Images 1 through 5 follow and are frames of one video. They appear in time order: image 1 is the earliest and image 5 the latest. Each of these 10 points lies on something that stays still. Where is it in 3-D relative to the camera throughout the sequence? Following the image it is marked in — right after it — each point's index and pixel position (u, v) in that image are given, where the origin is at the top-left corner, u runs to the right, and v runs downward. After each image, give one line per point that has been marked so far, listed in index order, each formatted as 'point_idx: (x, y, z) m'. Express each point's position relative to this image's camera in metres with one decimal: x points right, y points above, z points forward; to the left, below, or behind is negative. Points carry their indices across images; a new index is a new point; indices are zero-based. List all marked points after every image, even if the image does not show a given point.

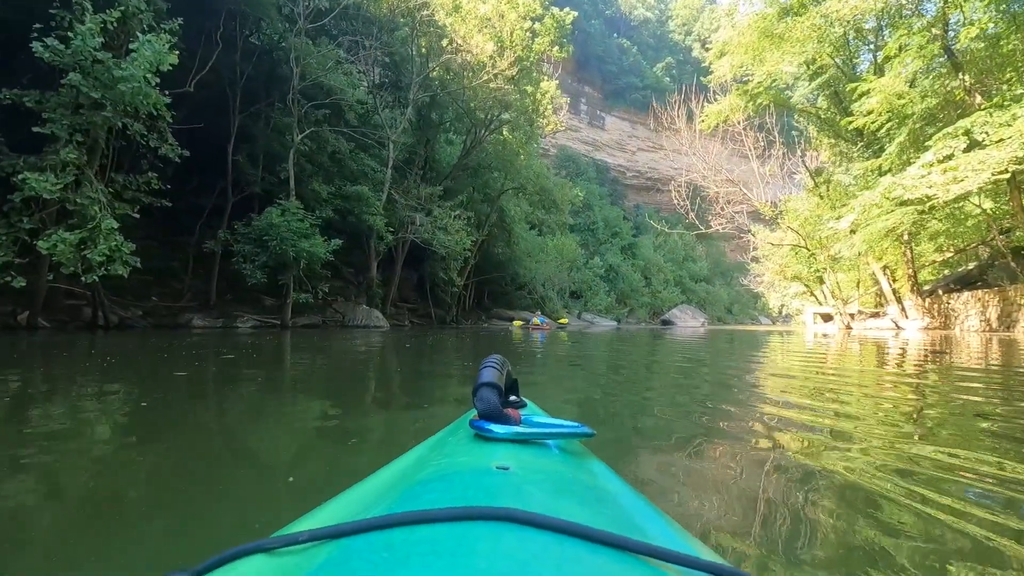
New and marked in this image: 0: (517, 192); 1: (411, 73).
0: (+0.2, +3.7, +19.5) m
1: (-2.8, +6.0, +14.6) m
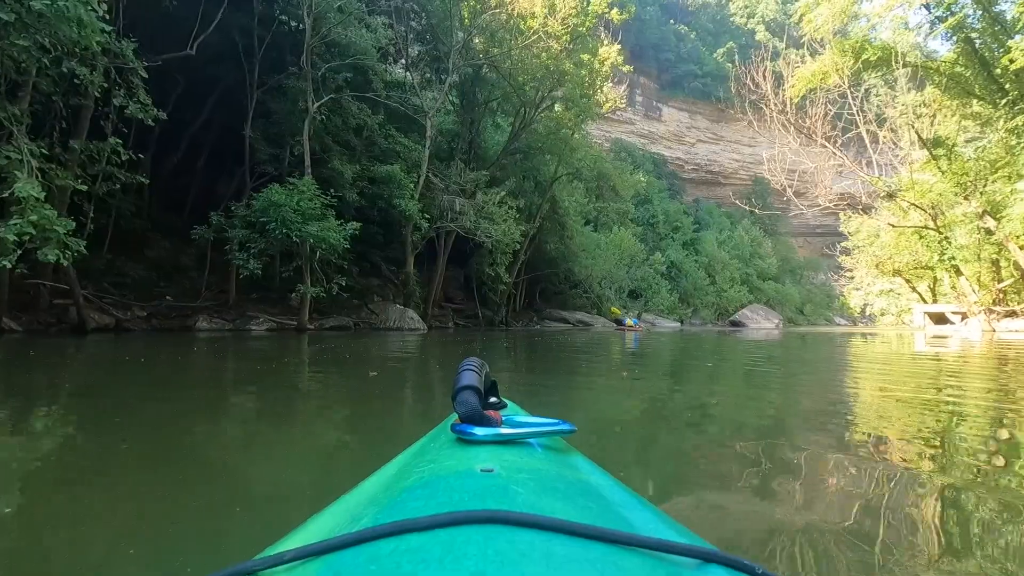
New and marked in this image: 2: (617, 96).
0: (+2.0, +3.7, +18.0) m
1: (-1.5, +6.1, +13.4) m
2: (+3.6, +6.7, +18.6) m
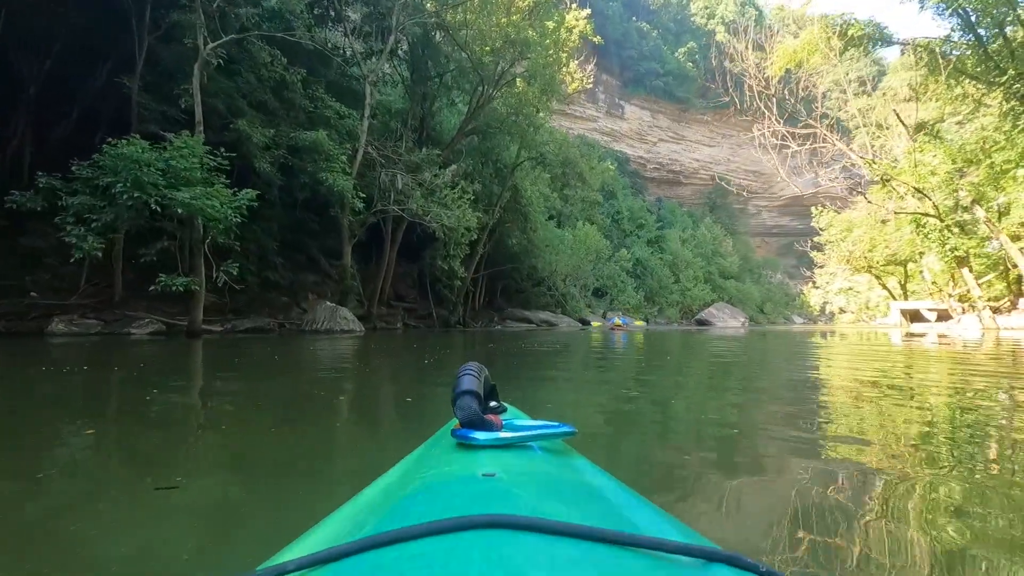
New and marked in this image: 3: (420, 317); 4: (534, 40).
0: (+0.7, +3.8, +16.8) m
1: (-2.5, +6.1, +12.0) m
2: (+2.3, +6.8, +17.6) m
3: (-2.7, -0.9, +16.1) m
4: (+0.5, +5.6, +12.6) m
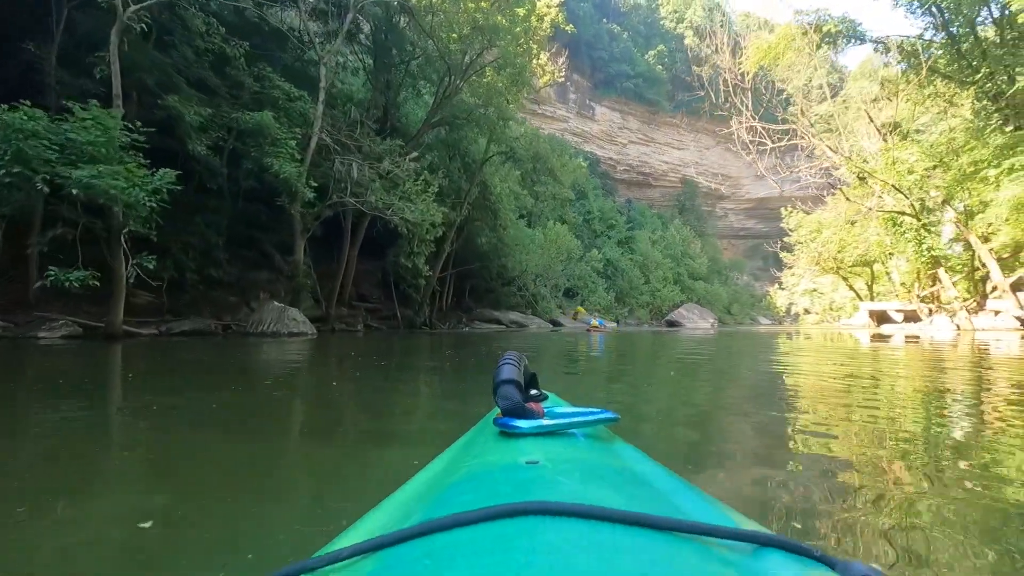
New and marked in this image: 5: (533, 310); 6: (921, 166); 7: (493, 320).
0: (-0.3, +3.8, +16.4) m
1: (-3.2, +6.2, +11.4) m
2: (+1.3, +6.8, +17.2) m
3: (-3.6, -0.9, +15.4) m
4: (-0.2, +5.6, +12.1) m
5: (+0.8, -0.8, +19.9) m
6: (+7.6, +2.2, +11.0) m
7: (-0.6, -1.1, +18.0) m
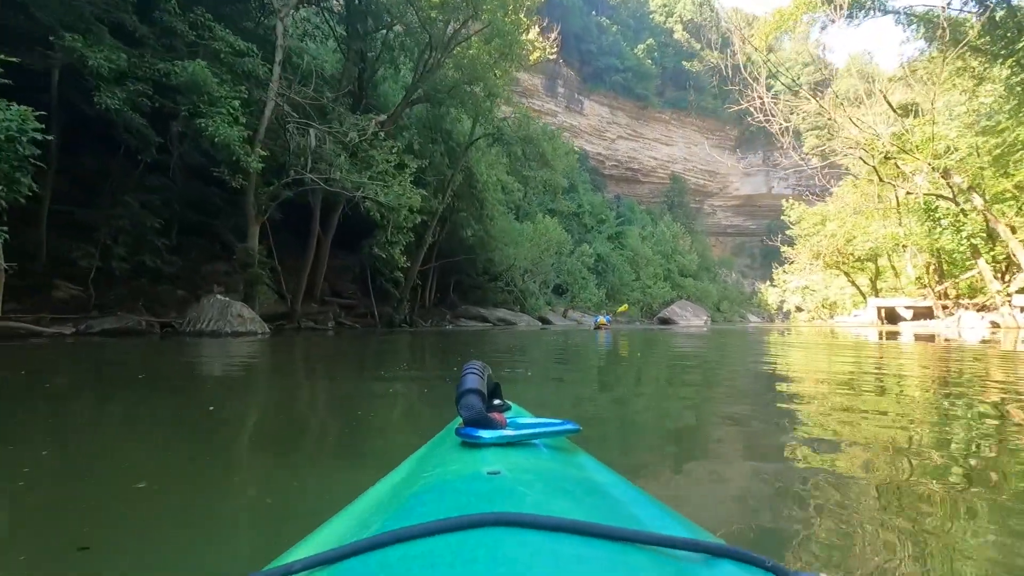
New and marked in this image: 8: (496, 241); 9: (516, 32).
0: (-0.6, +3.9, +15.4) m
1: (-3.4, +6.3, +10.4) m
2: (+1.0, +6.9, +16.3) m
3: (-4.0, -0.7, +14.4) m
4: (-0.5, +5.7, +11.1) m
5: (+0.3, -0.7, +19.0) m
6: (+7.4, +2.3, +10.3) m
7: (-1.0, -0.9, +17.1) m
8: (-0.4, +1.3, +16.5) m
9: (+0.1, +5.6, +12.3) m
